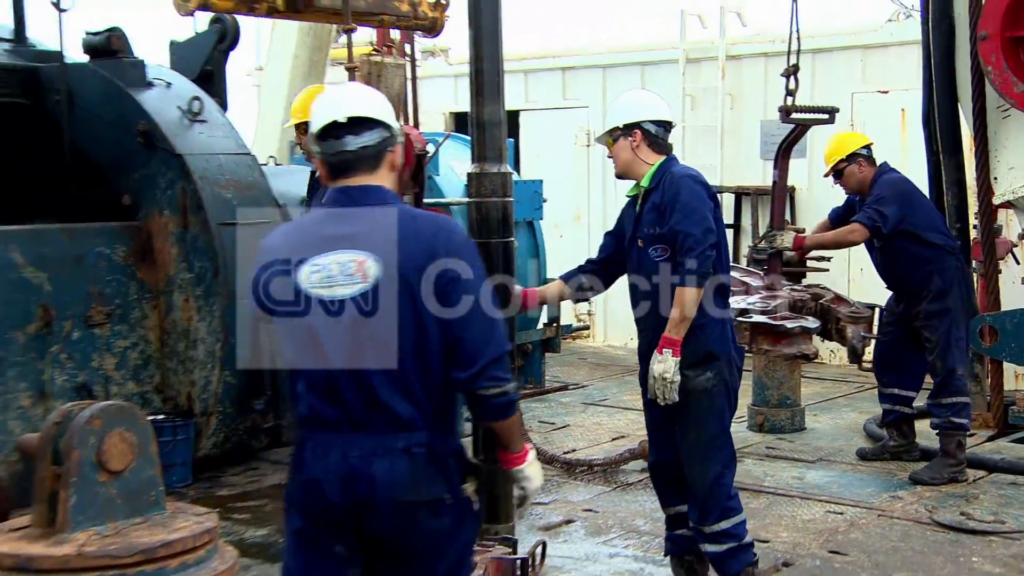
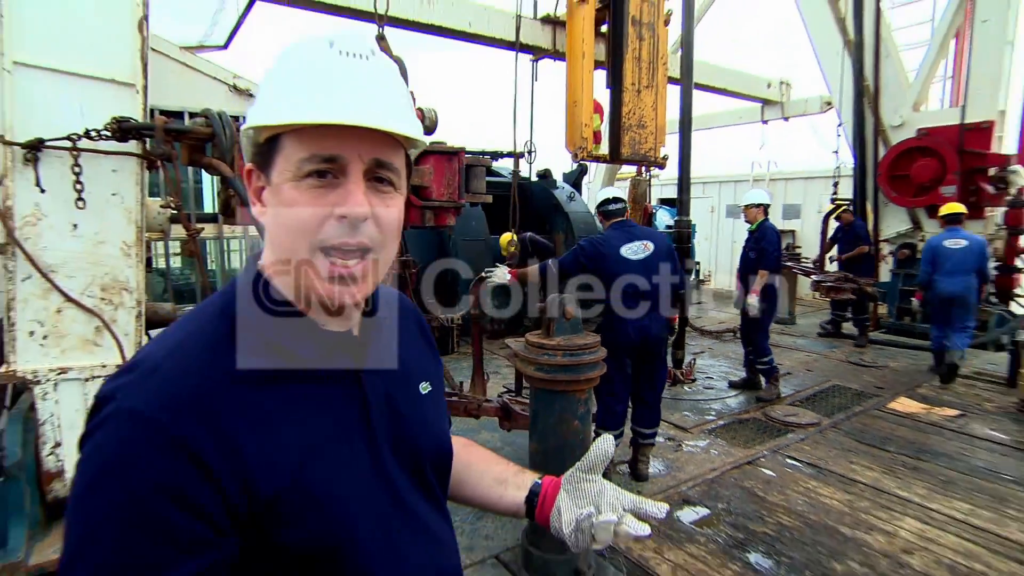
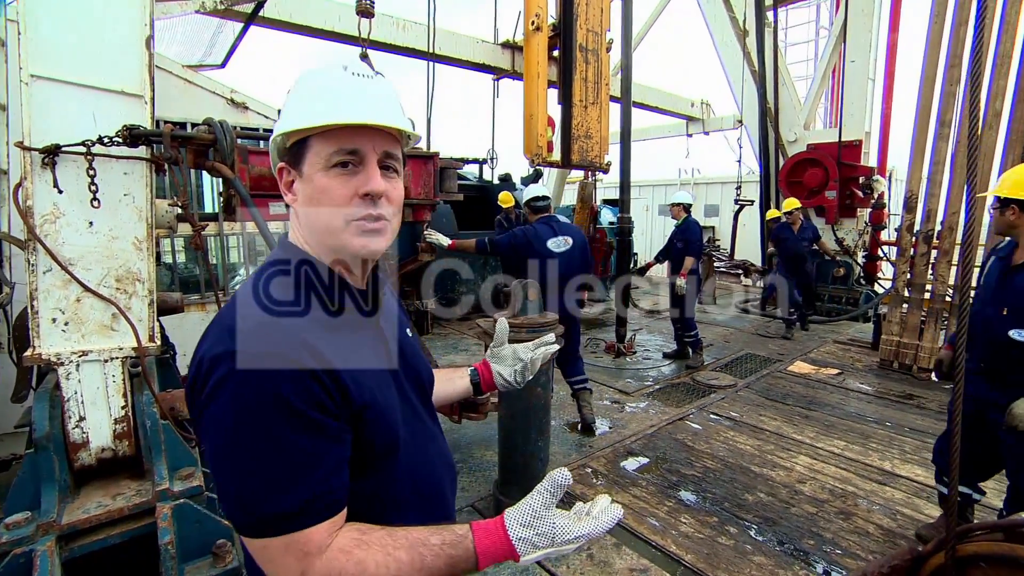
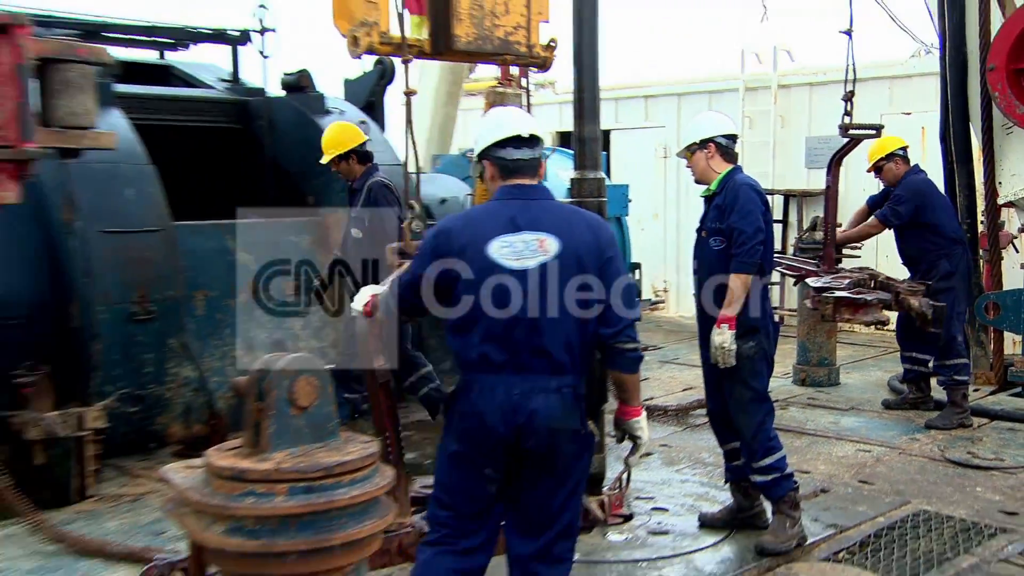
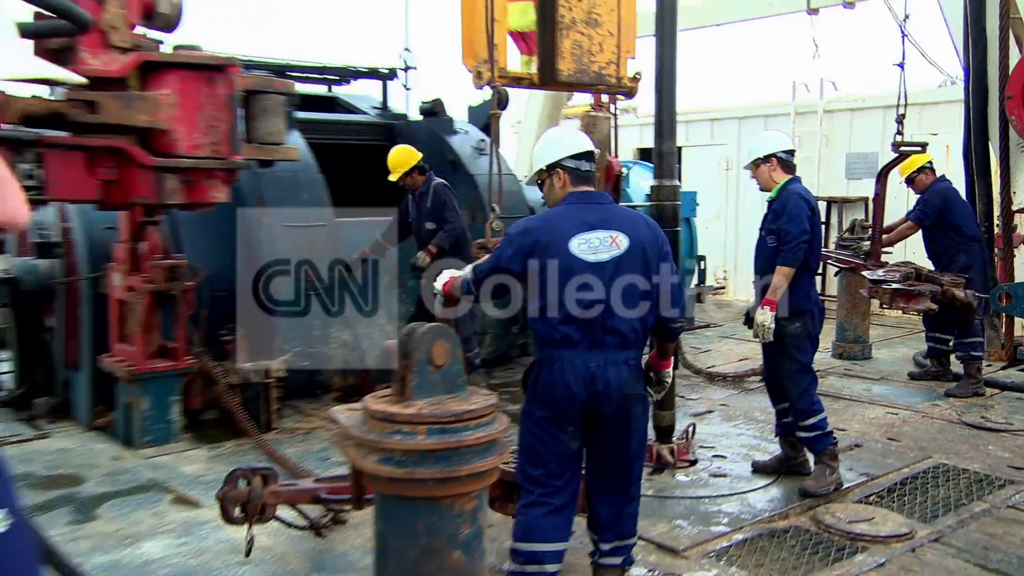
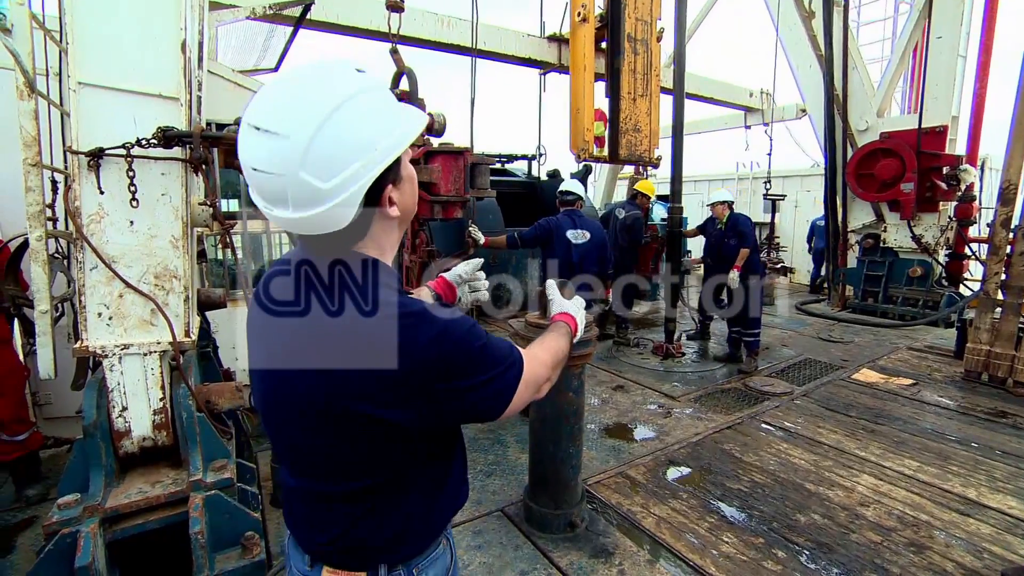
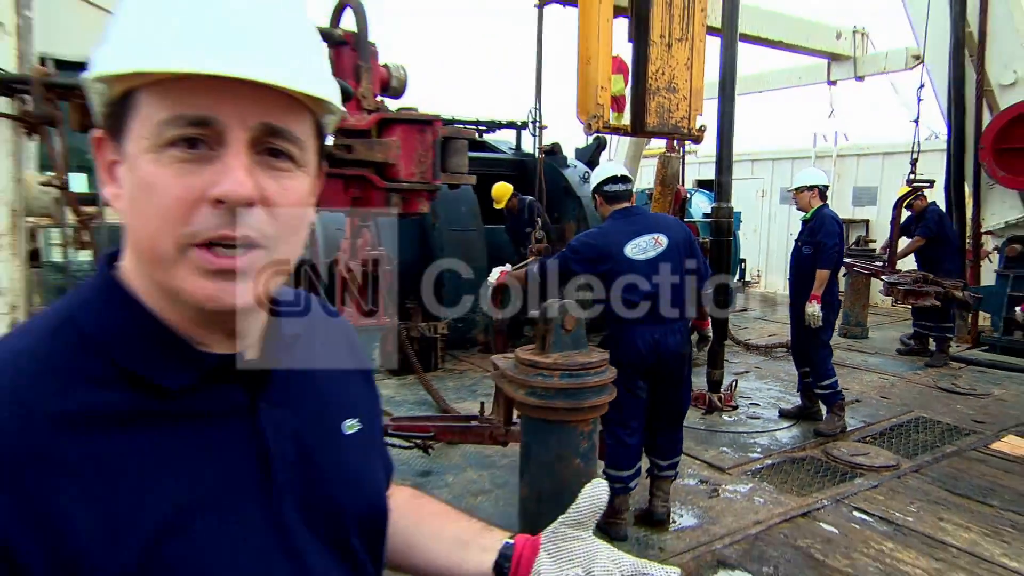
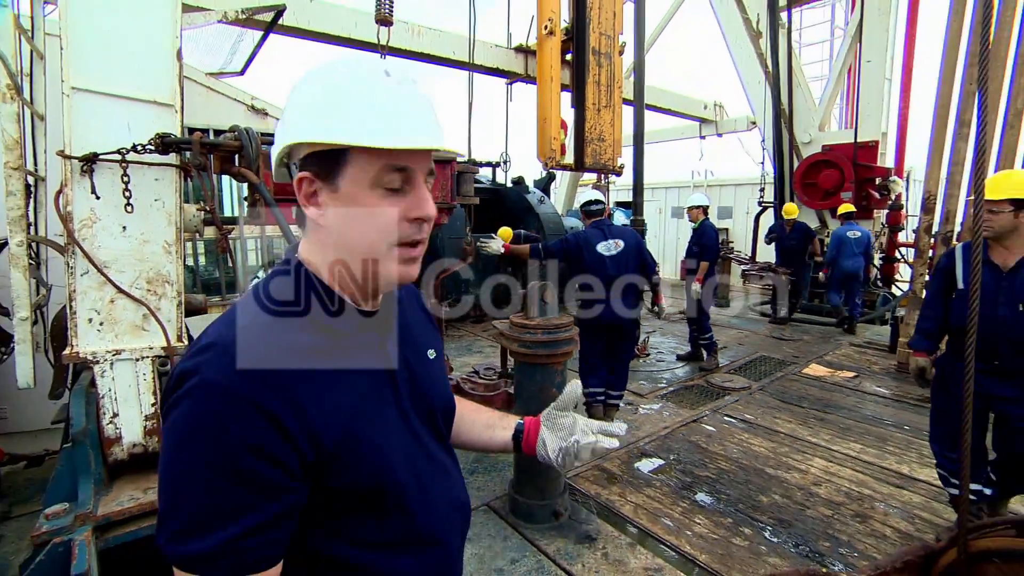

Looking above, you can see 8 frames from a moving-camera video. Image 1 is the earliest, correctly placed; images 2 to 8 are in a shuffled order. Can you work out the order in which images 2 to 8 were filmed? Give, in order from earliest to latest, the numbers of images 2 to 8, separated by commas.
4, 5, 7, 2, 8, 3, 6
